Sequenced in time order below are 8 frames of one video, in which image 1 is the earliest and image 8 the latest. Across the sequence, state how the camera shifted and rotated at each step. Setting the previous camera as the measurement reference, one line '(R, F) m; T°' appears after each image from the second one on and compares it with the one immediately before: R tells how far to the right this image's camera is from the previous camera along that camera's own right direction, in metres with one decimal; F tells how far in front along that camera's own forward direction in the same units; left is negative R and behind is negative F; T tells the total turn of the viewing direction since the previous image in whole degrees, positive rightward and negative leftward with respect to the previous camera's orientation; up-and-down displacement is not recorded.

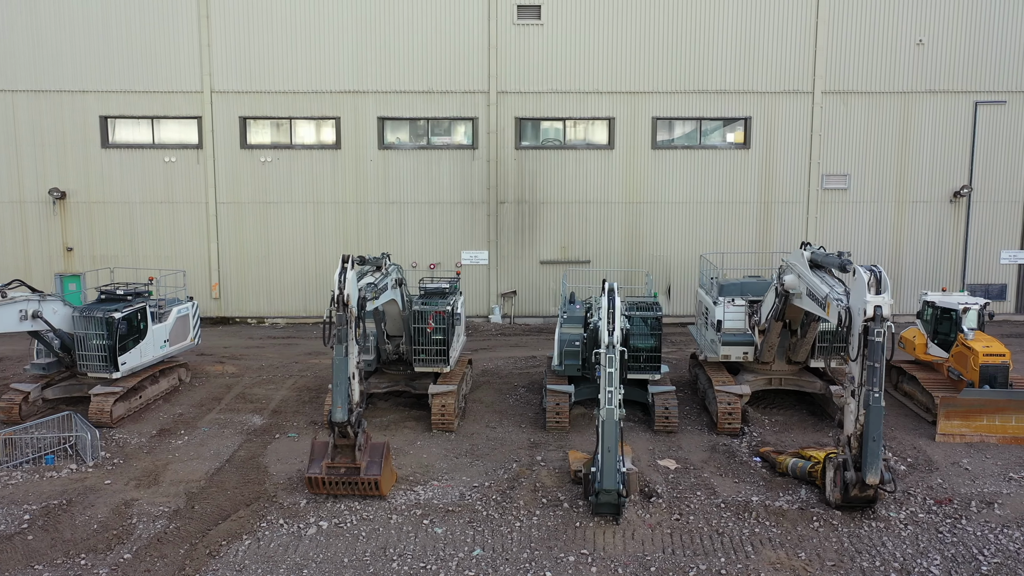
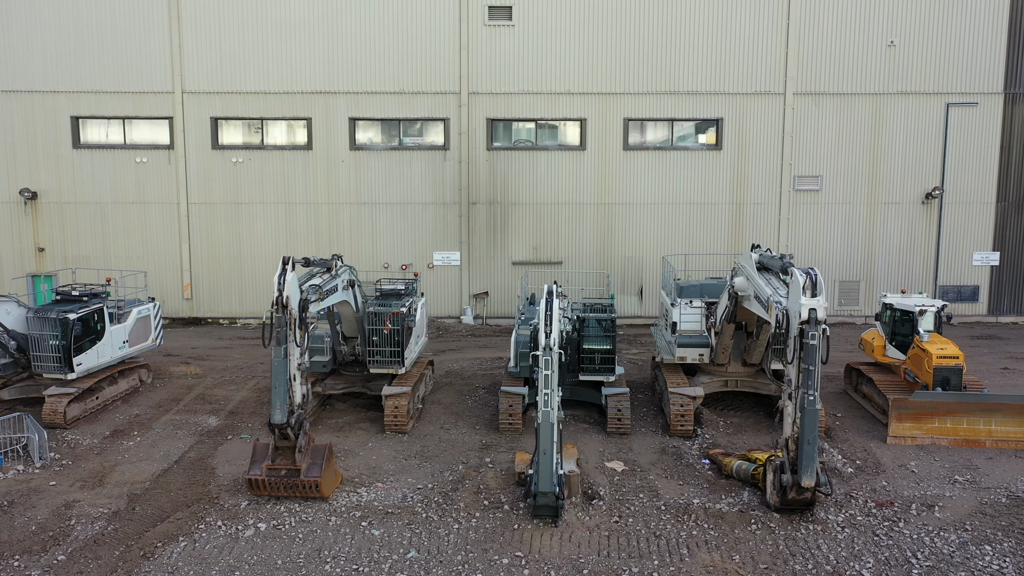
(+0.6, 0.0) m; 0°
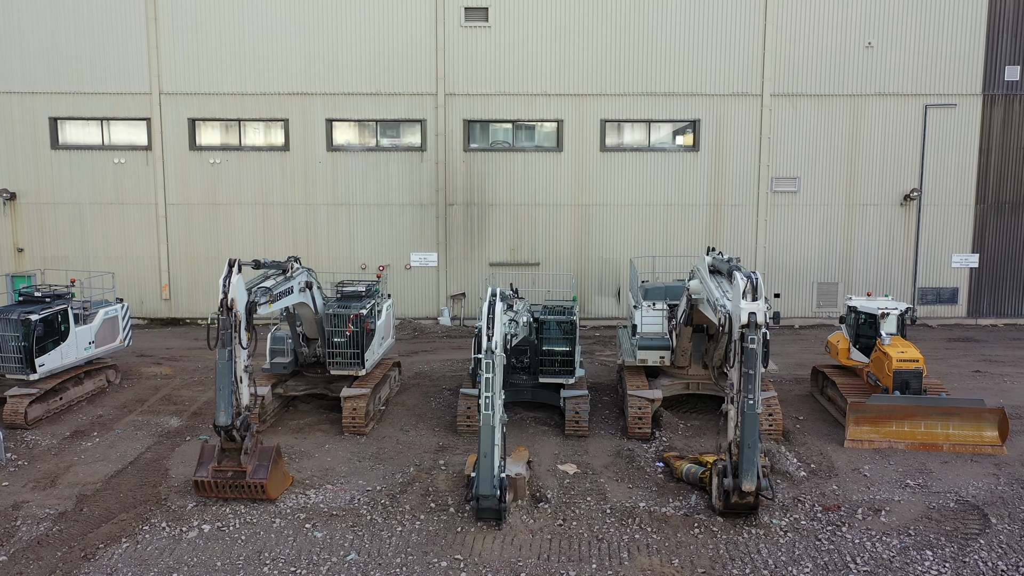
(+0.6, 0.0) m; 0°
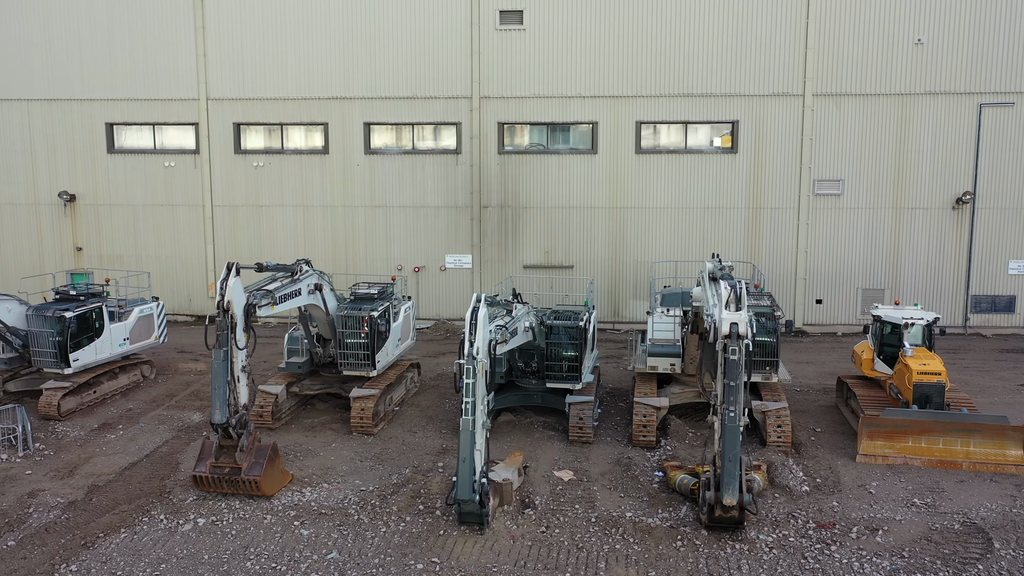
(+0.9, 0.0) m; -5°
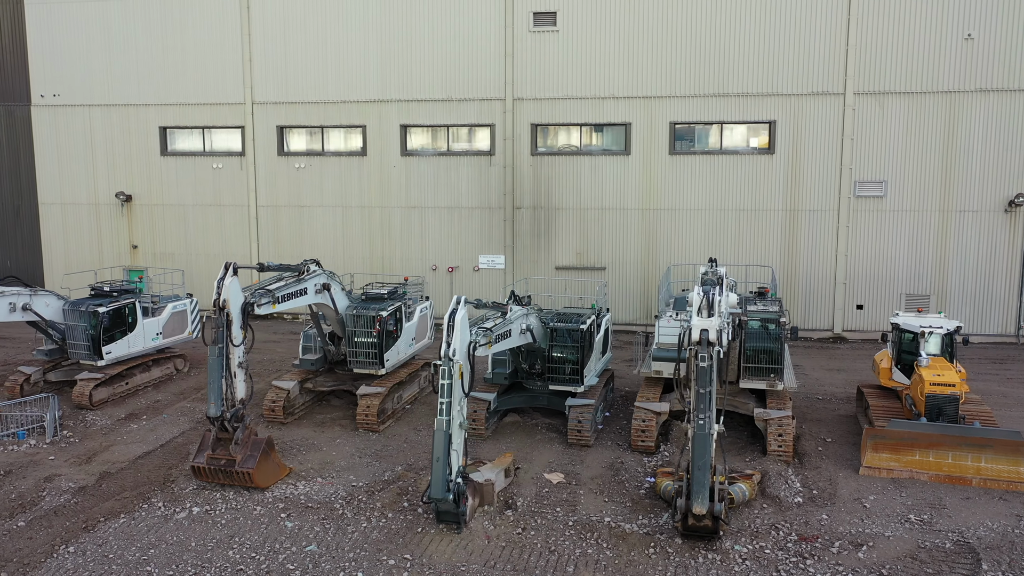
(+1.0, 0.0) m; -5°
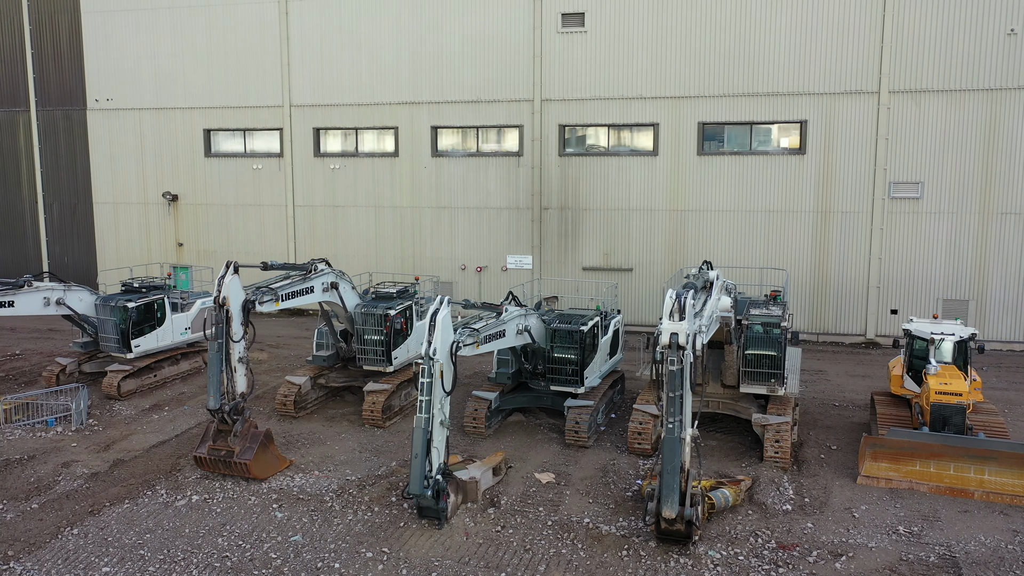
(+0.9, -0.1) m; -5°
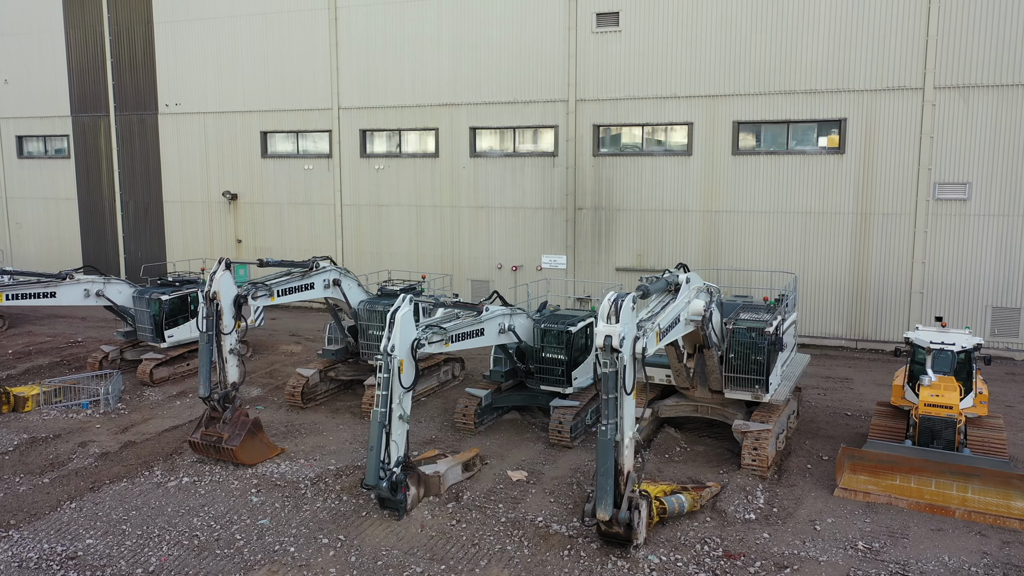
(+1.5, 0.0) m; -7°
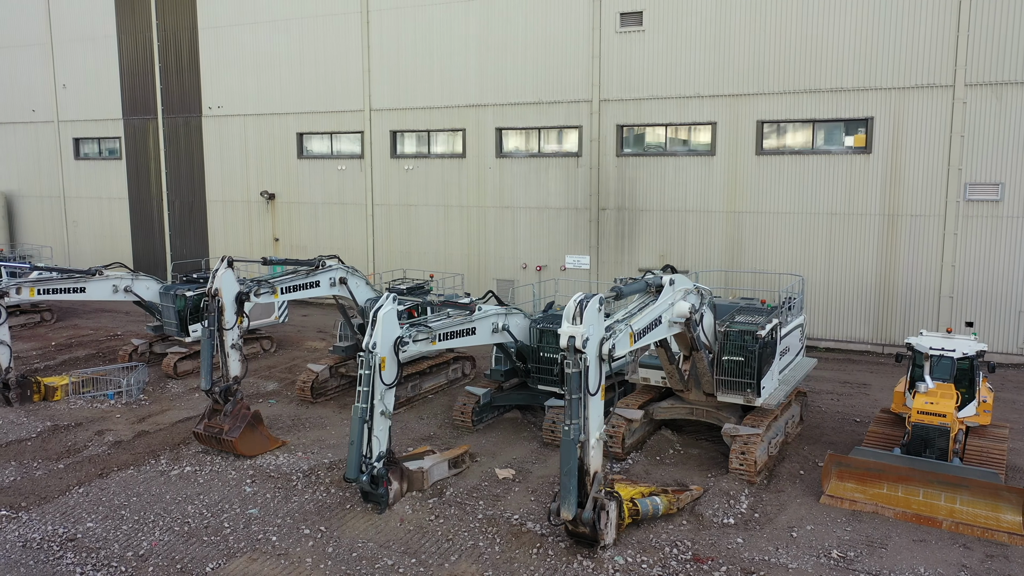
(+0.9, -0.1) m; -4°
